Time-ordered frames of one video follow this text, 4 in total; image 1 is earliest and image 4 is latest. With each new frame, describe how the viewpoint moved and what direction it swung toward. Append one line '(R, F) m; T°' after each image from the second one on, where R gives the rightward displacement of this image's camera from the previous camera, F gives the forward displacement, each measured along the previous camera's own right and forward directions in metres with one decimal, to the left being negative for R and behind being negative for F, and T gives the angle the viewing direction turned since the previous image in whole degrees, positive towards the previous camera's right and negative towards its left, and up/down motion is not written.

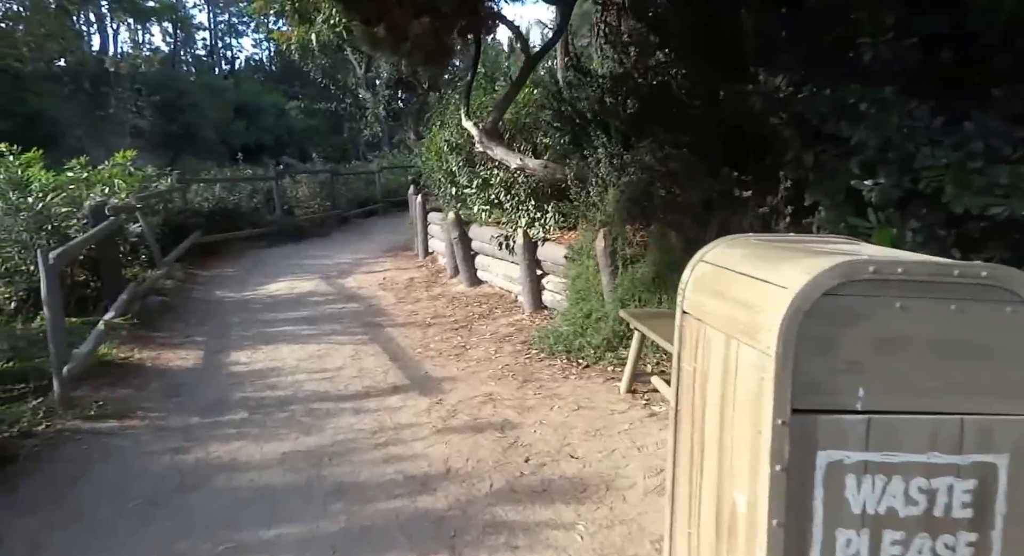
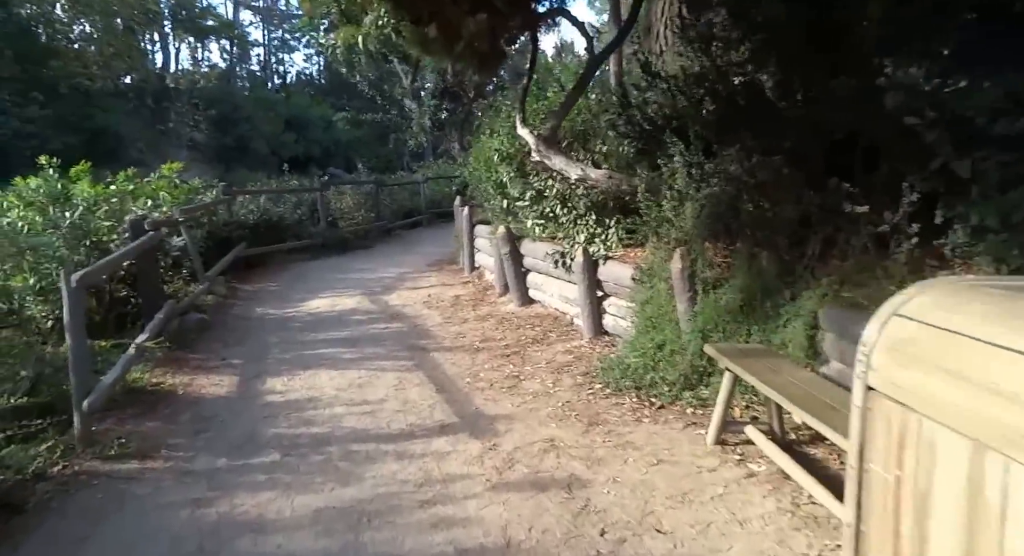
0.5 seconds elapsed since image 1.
(-0.1, +0.5) m; -4°
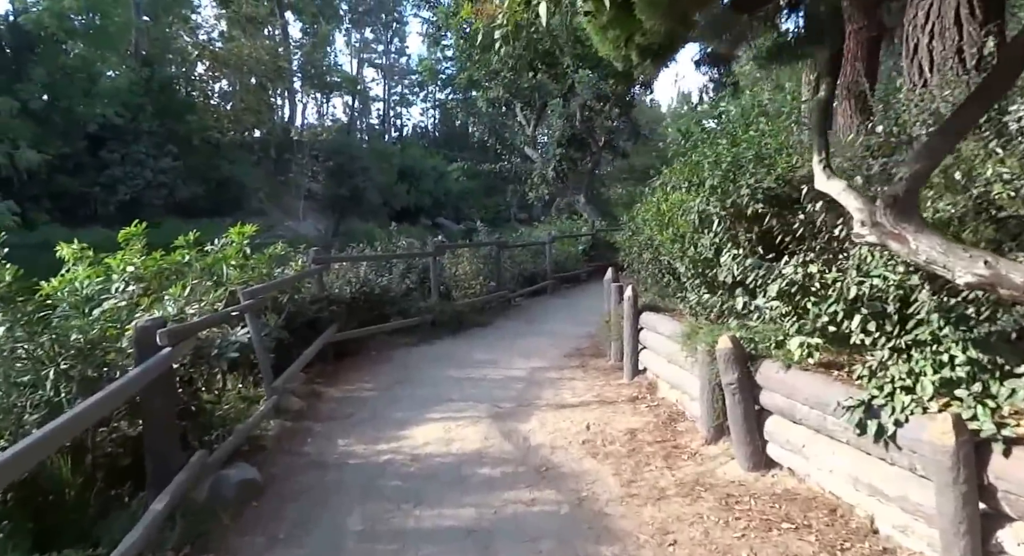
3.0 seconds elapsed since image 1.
(-0.8, +2.4) m; -9°
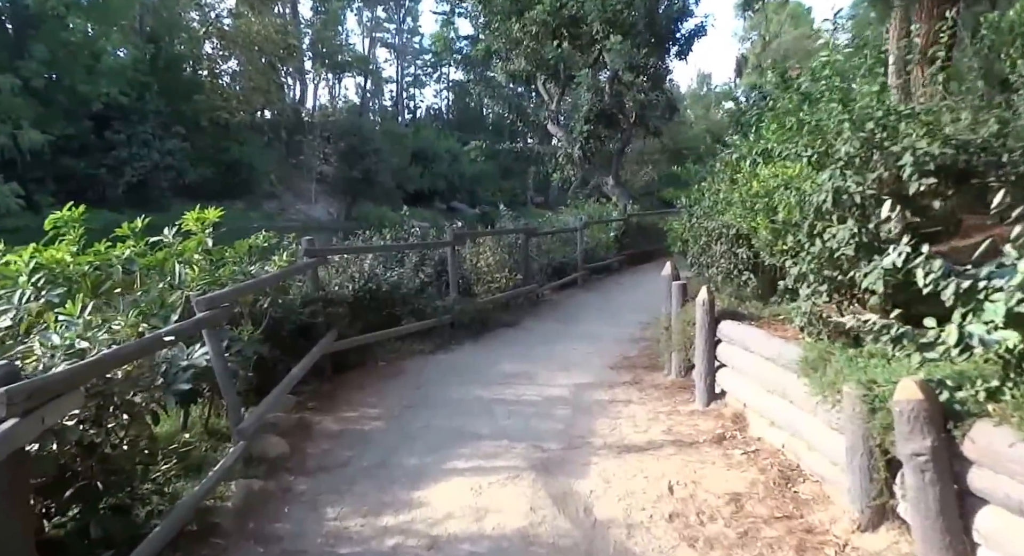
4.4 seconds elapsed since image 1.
(-0.2, +1.4) m; -1°
